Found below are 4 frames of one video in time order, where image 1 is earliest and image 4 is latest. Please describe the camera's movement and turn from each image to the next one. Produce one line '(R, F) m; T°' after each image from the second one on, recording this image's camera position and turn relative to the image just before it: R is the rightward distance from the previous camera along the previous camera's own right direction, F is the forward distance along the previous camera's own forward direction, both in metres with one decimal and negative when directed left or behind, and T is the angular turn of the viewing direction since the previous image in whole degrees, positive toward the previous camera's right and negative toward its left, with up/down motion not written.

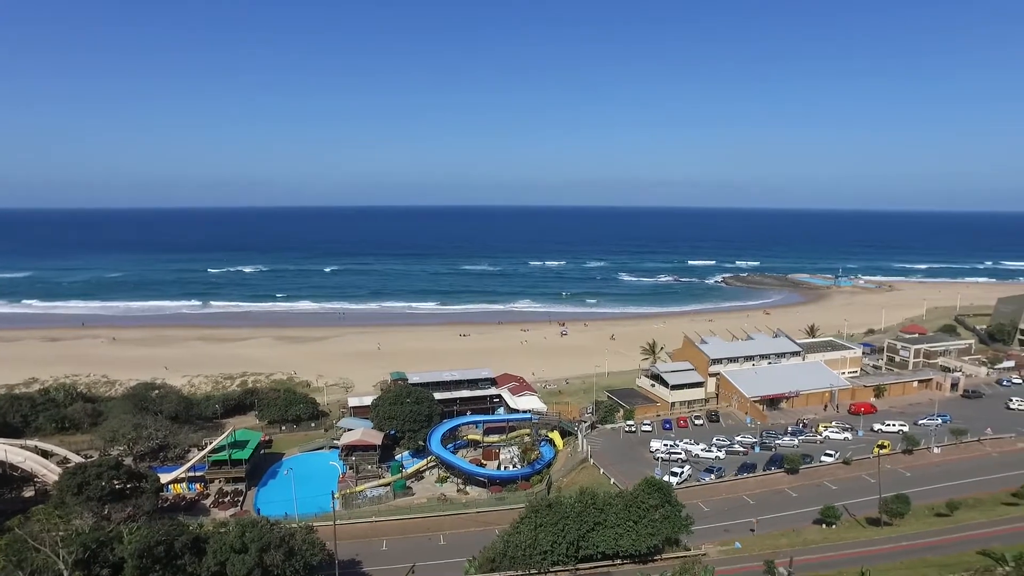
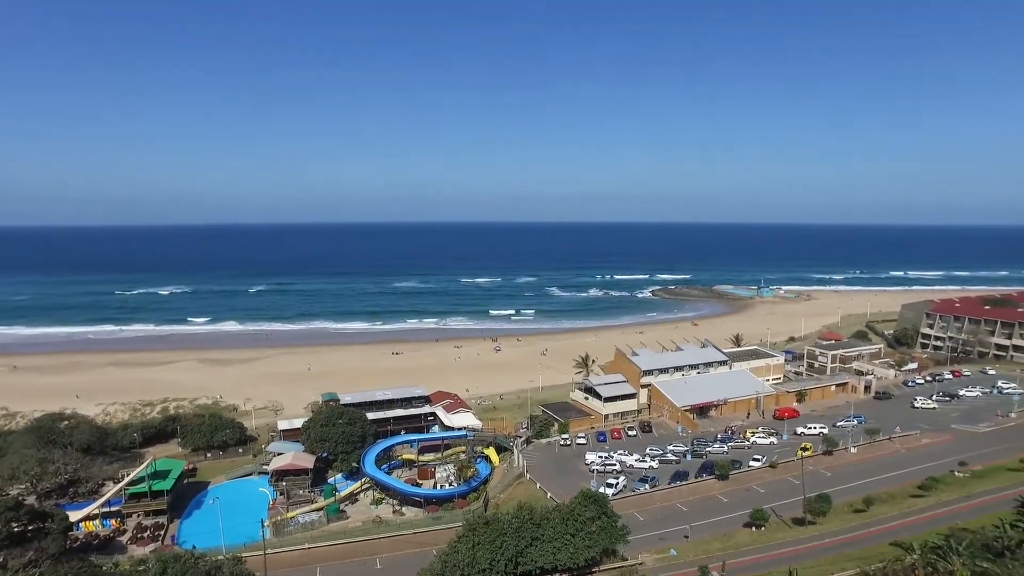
(+0.7, -0.1) m; +5°
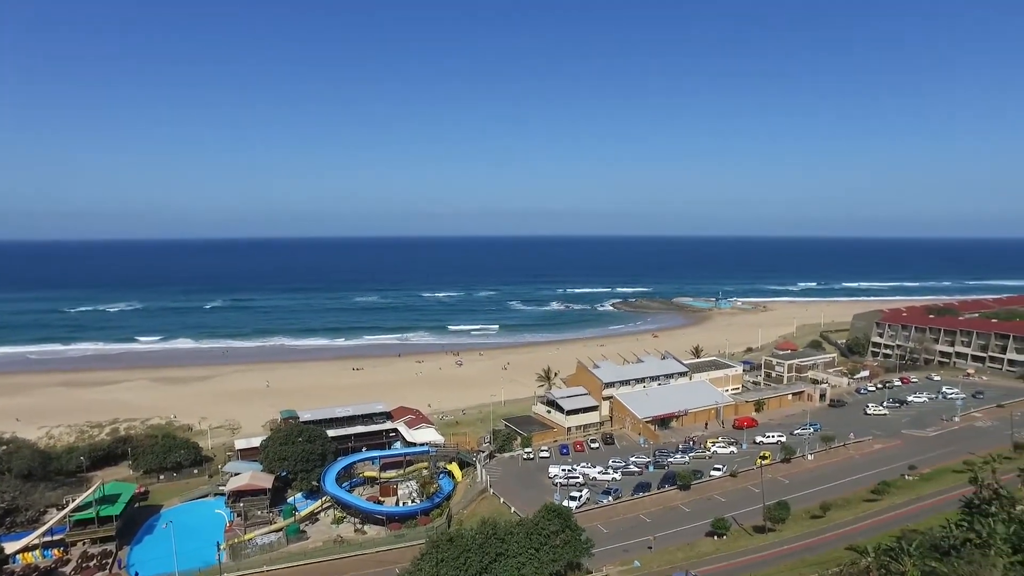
(+0.4, -0.1) m; +3°
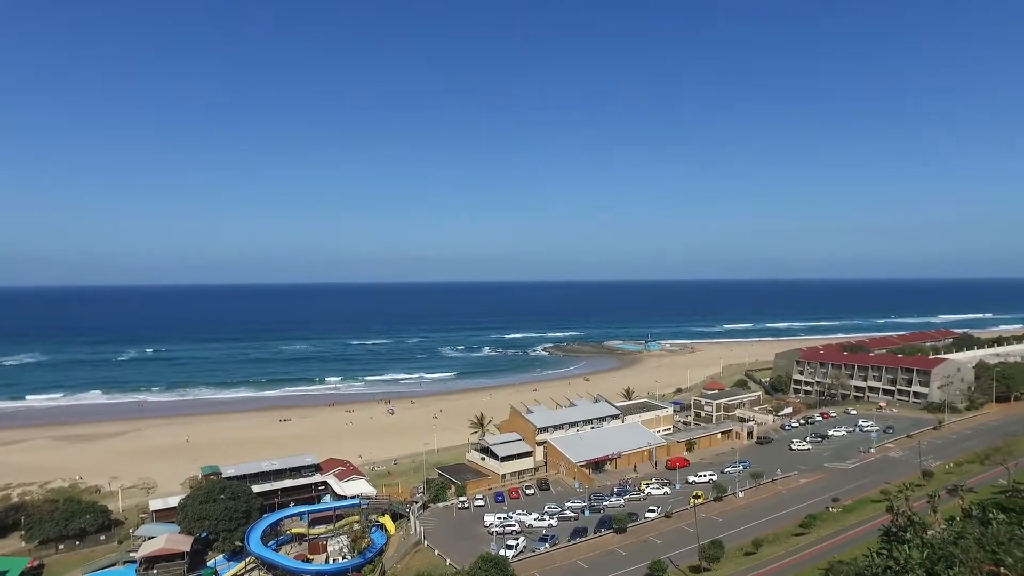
(+0.6, -0.4) m; +5°
